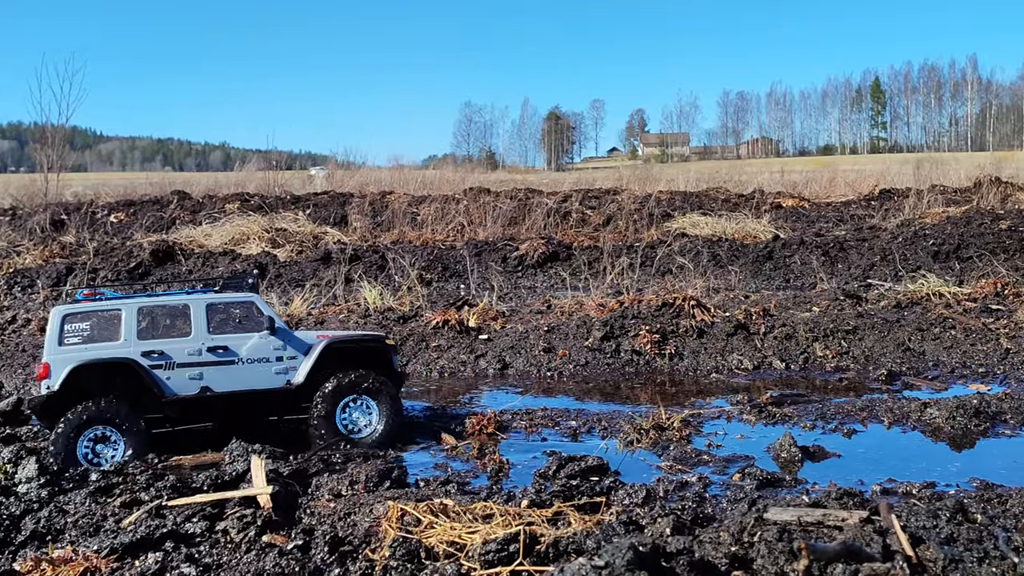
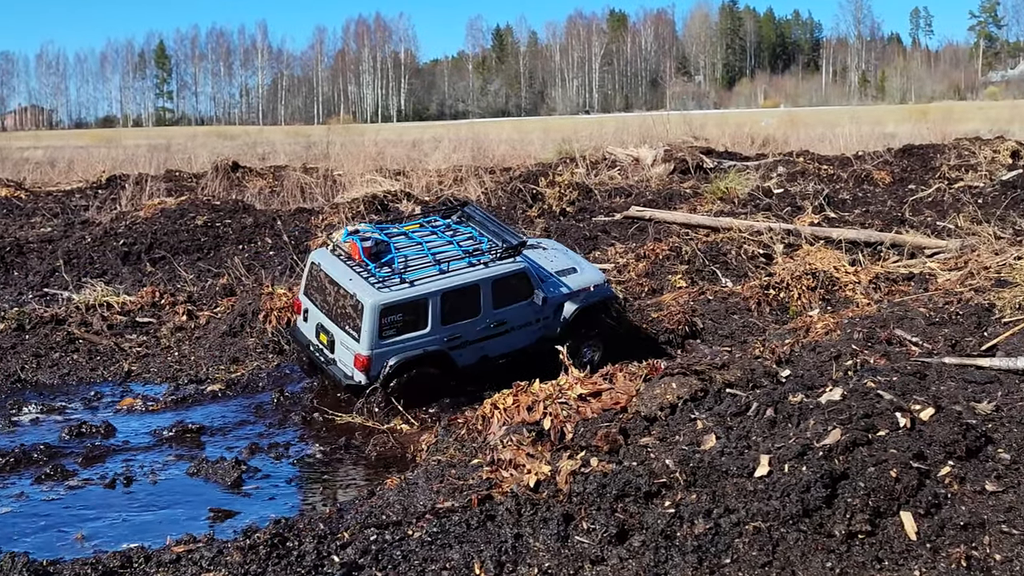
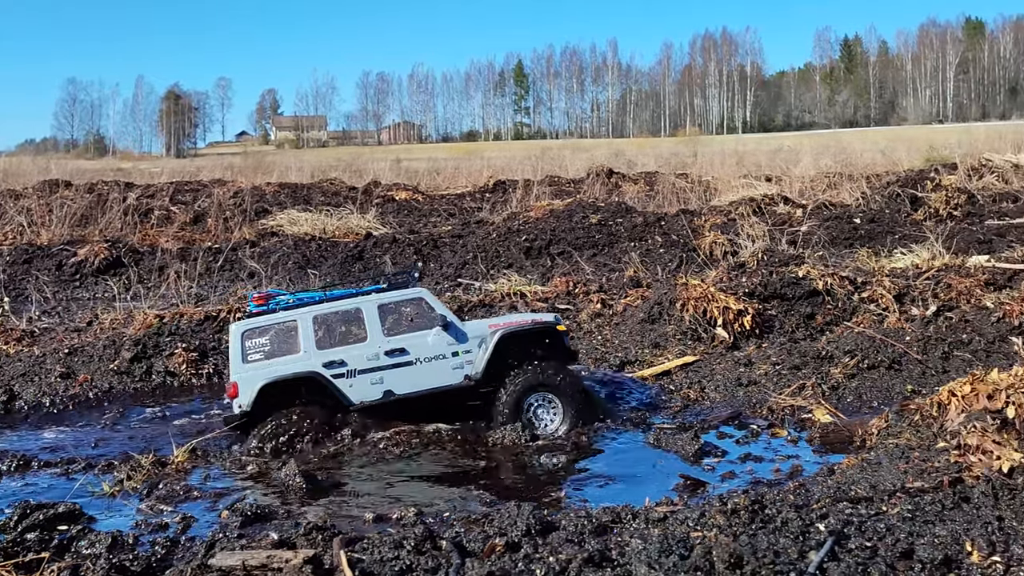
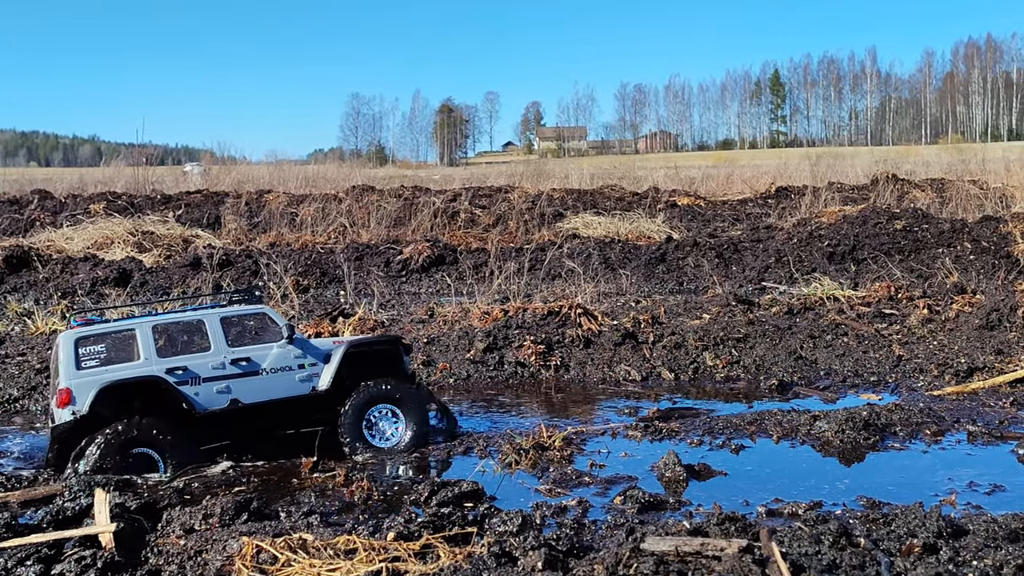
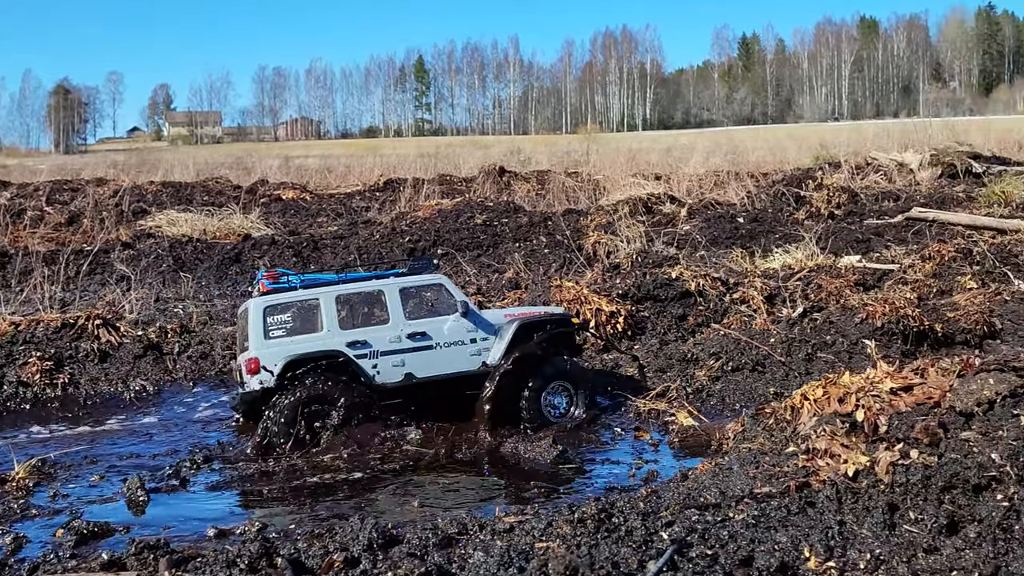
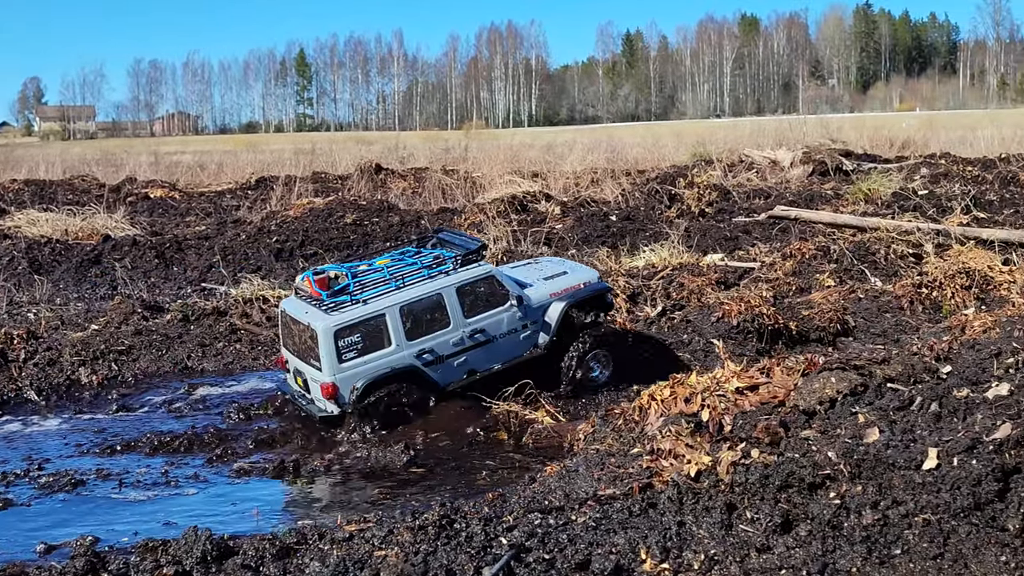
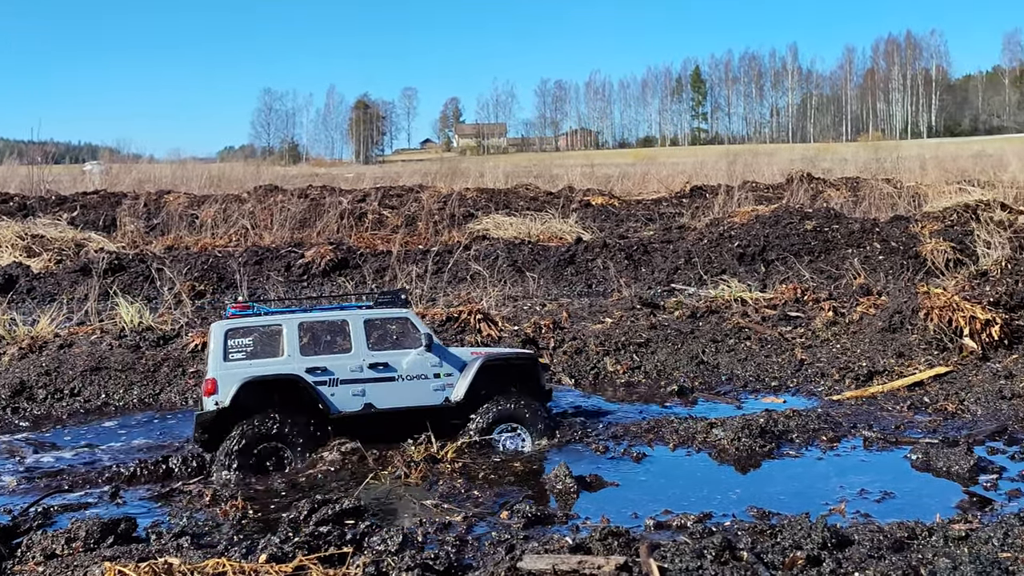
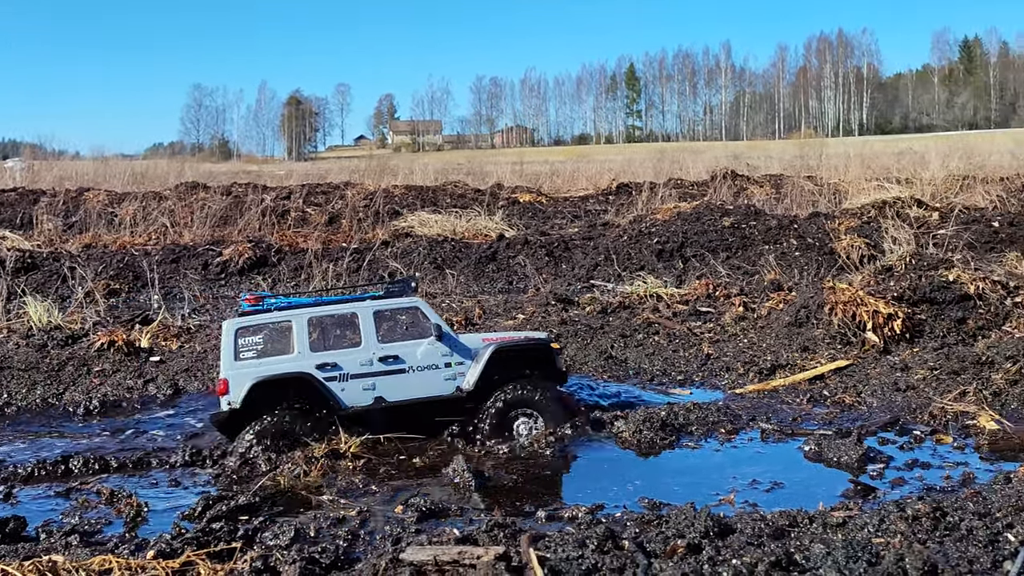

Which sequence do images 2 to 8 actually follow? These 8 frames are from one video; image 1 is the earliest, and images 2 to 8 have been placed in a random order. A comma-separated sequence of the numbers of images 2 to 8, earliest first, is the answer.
4, 7, 8, 3, 5, 6, 2
